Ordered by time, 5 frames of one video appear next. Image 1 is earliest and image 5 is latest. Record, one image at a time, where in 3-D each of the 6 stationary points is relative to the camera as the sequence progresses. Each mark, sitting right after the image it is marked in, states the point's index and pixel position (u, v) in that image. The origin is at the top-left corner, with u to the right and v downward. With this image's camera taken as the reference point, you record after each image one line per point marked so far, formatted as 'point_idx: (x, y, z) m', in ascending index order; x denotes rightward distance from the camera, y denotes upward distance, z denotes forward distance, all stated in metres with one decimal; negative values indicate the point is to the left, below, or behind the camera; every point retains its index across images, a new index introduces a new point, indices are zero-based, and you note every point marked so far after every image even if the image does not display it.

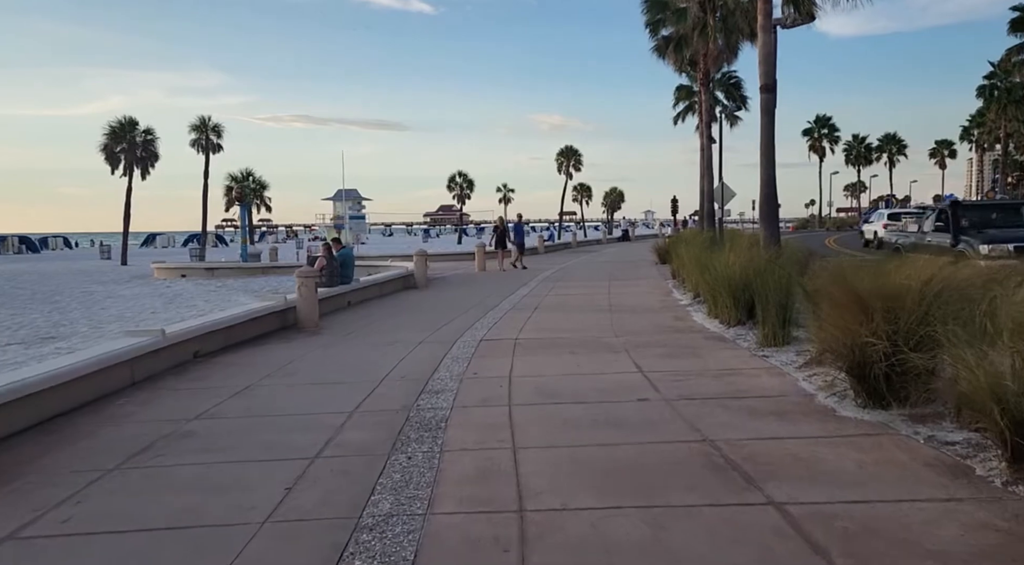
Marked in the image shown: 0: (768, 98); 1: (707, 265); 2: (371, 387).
0: (+5.3, +3.8, +16.2) m
1: (+3.7, +0.3, +14.5) m
2: (-1.5, -1.1, +8.3) m
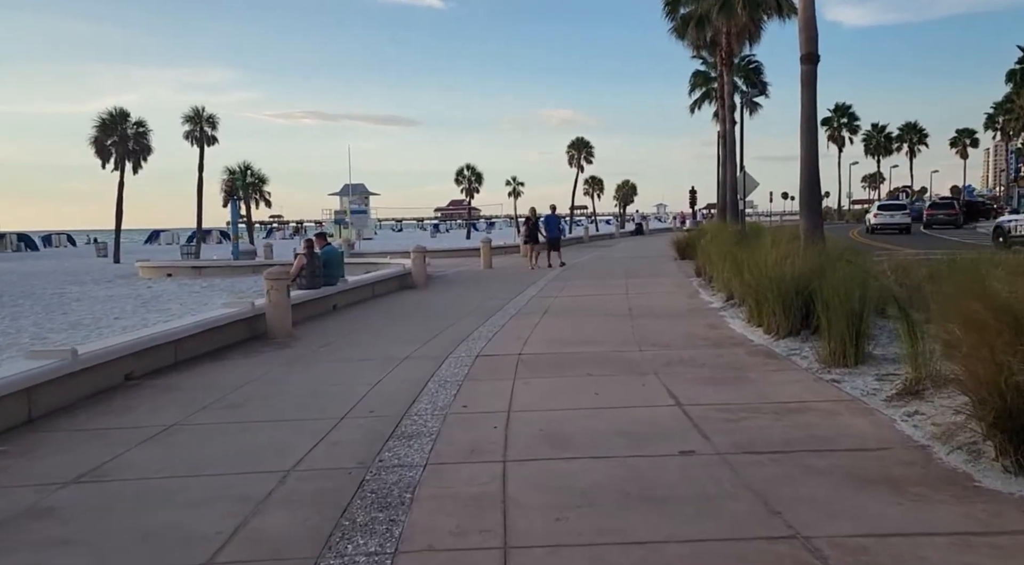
0: (+5.4, +3.9, +14.1) m
1: (+3.7, +0.3, +12.5) m
2: (-1.5, -1.2, +6.4) m
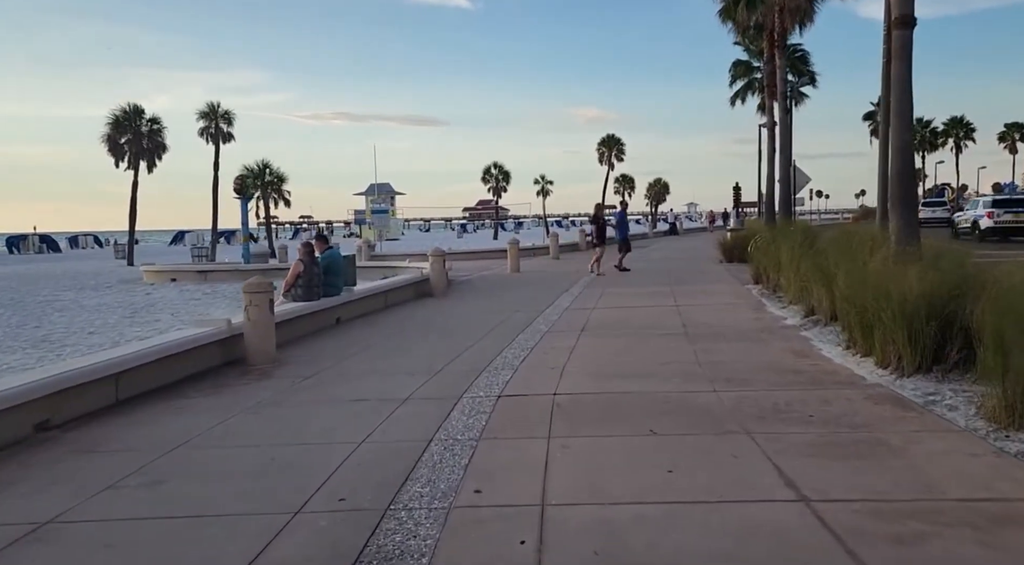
0: (+5.8, +3.7, +11.7) m
1: (+4.1, +0.2, +10.1) m
2: (-1.3, -1.3, +4.2) m
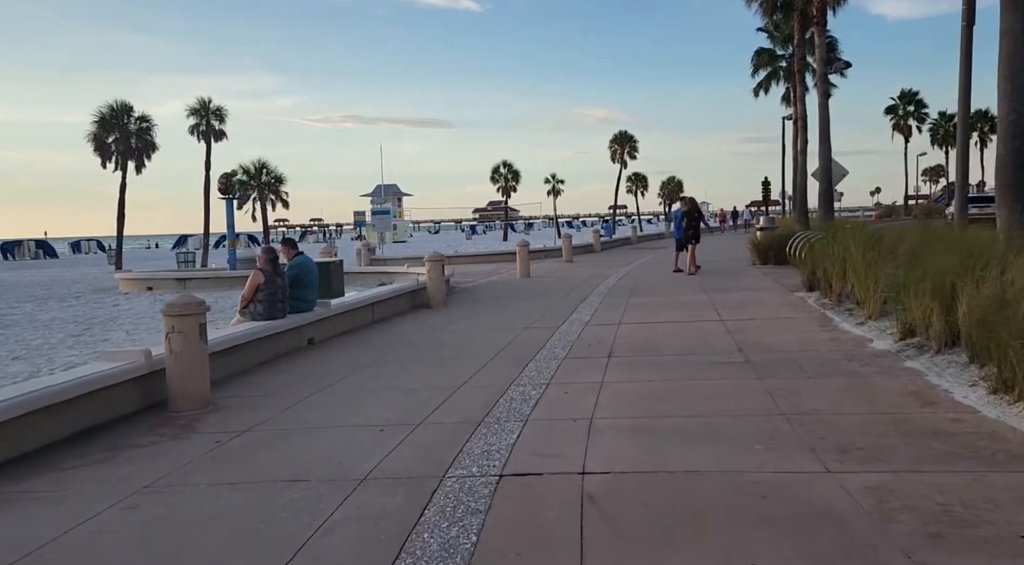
0: (+5.9, +3.6, +9.2) m
1: (+4.2, 0.0, +7.7) m
2: (-1.3, -1.5, +1.8) m
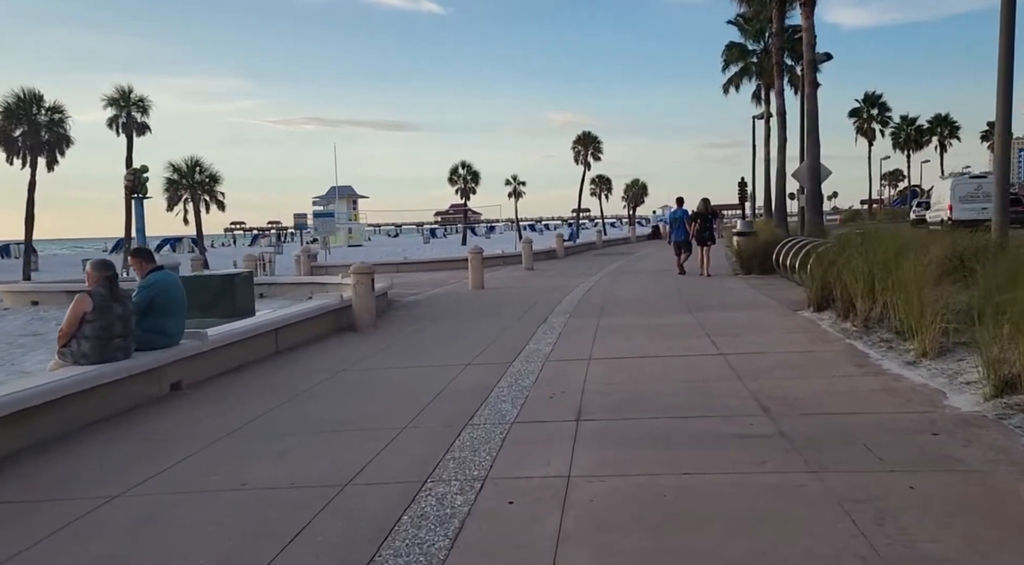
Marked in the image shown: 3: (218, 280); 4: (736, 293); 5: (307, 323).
0: (+5.3, +3.3, +6.7) m
1: (+3.7, -0.2, +5.1) m
2: (-1.5, -1.7, -1.0) m
3: (-4.8, 0.0, +12.8) m
4: (+4.3, -0.2, +15.2) m
5: (-3.1, -0.6, +11.9) m
